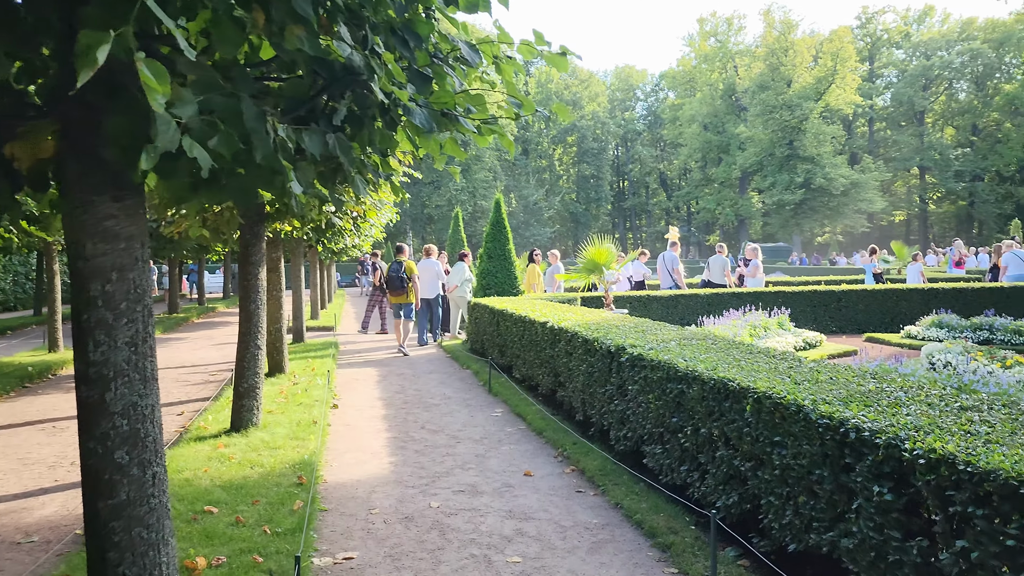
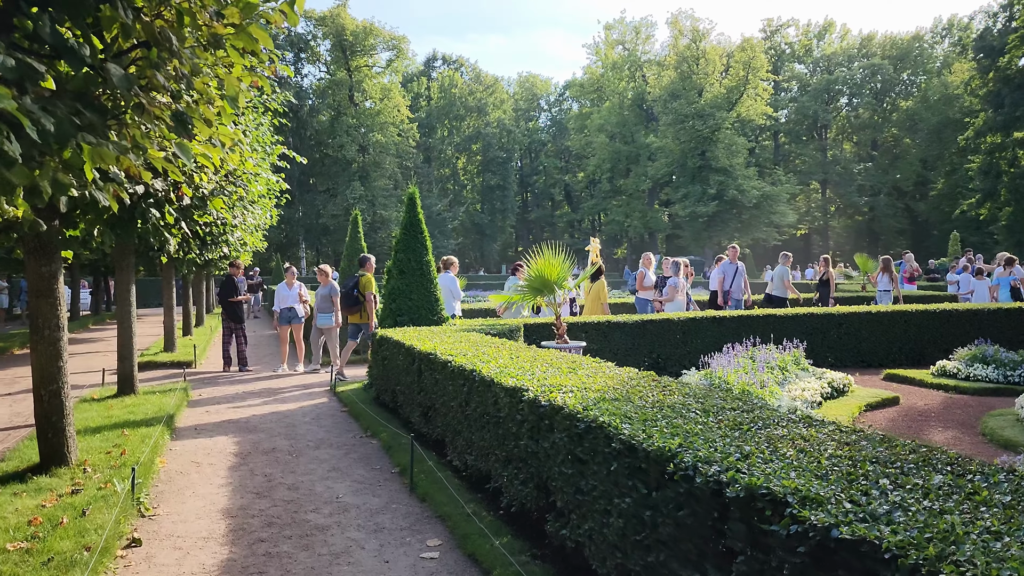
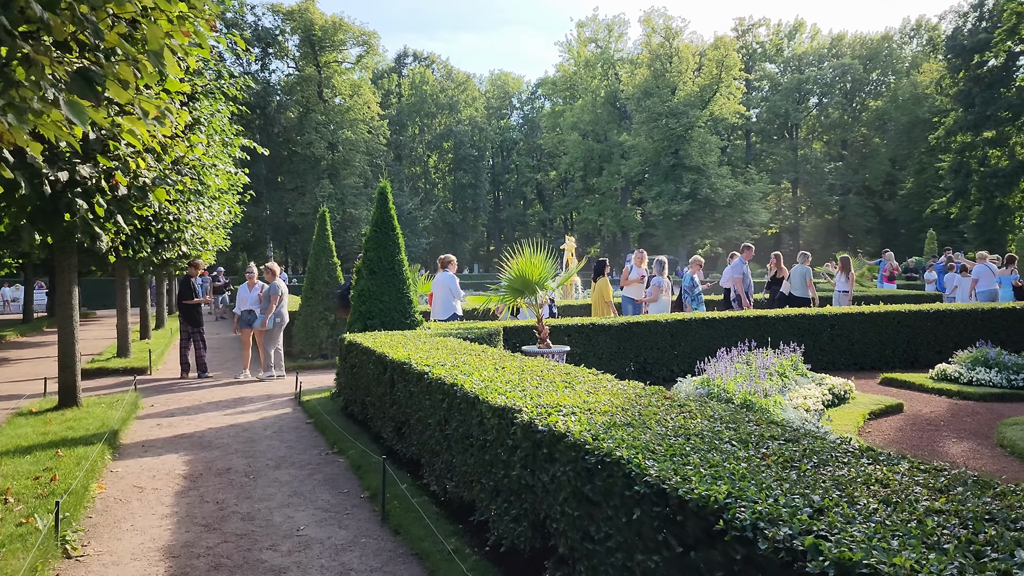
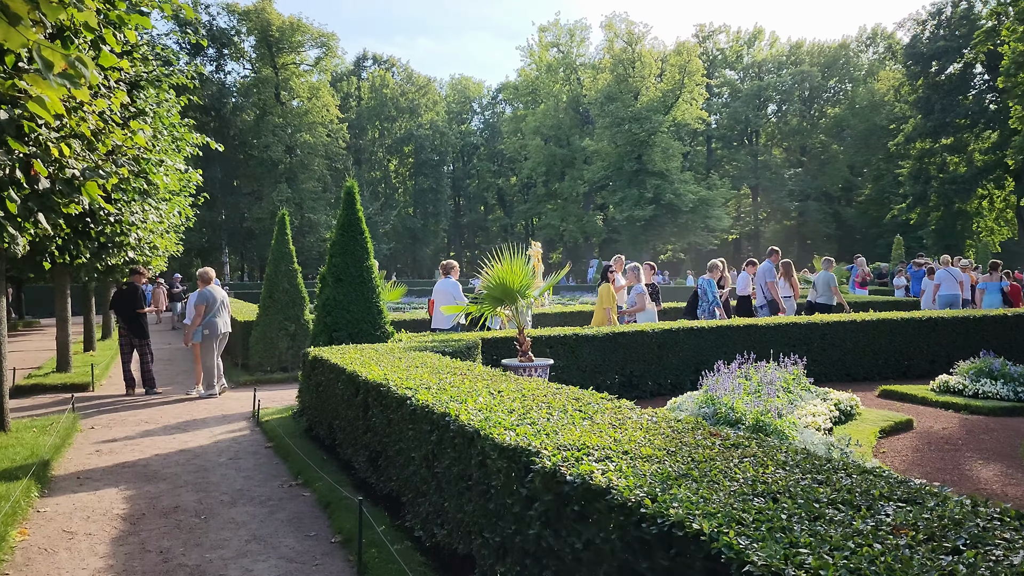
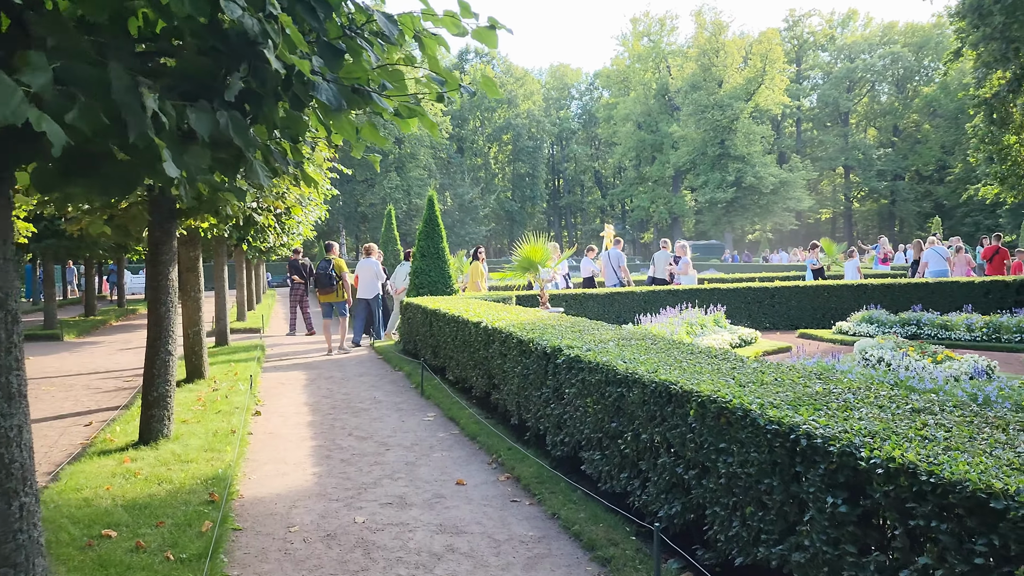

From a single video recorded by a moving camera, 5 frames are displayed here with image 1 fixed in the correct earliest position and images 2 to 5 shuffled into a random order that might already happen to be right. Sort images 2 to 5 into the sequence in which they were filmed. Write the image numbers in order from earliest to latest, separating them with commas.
5, 2, 3, 4
